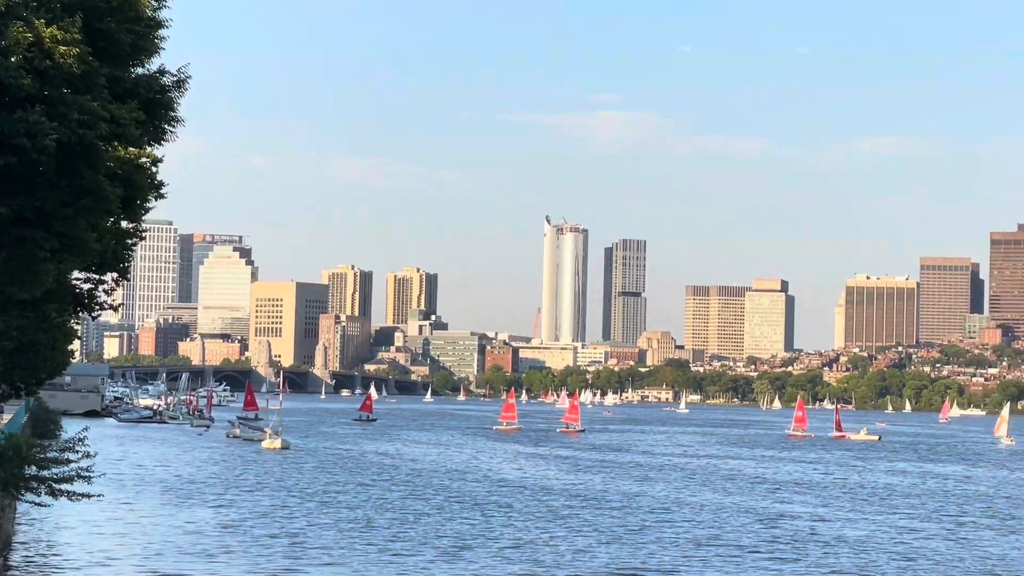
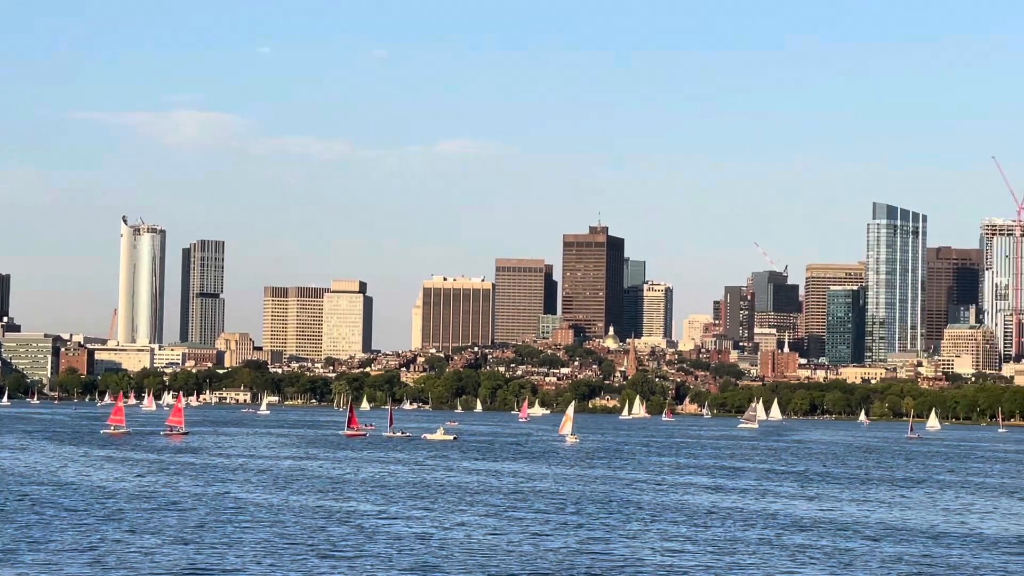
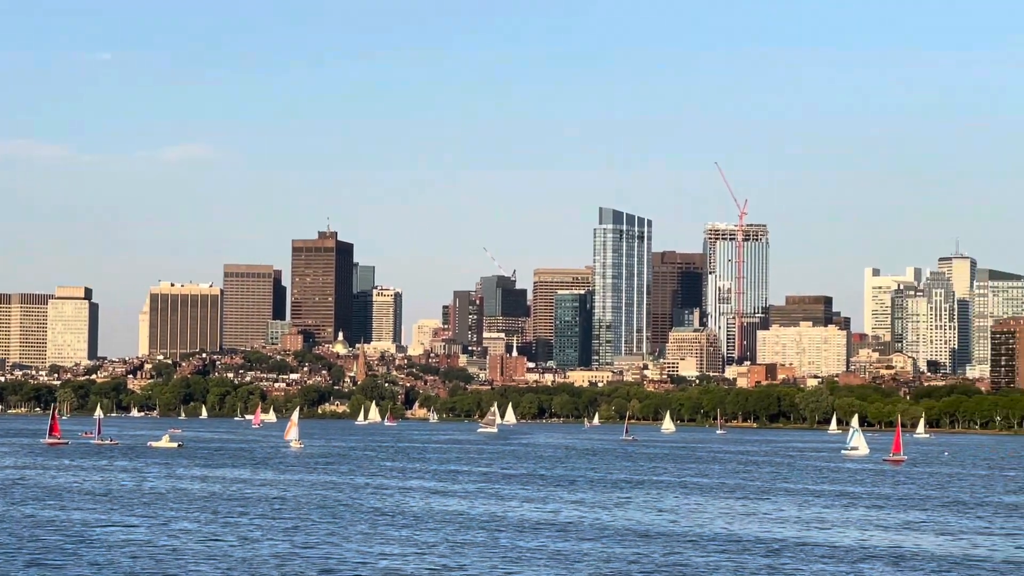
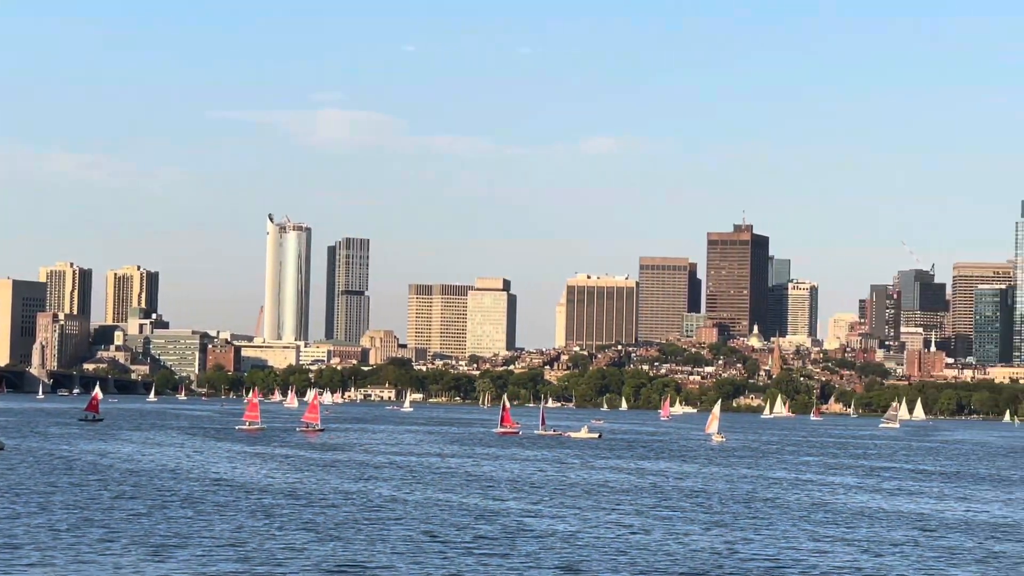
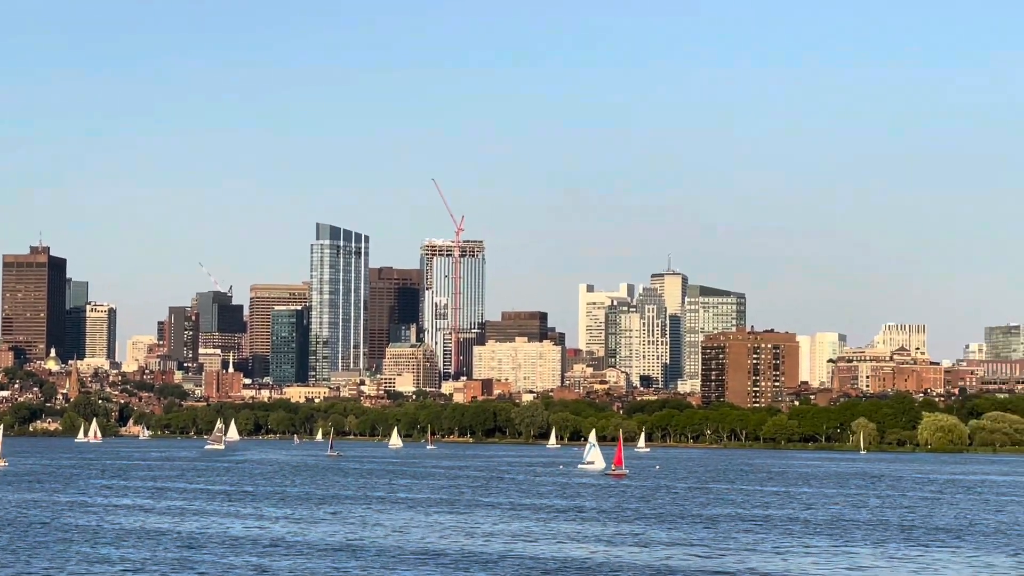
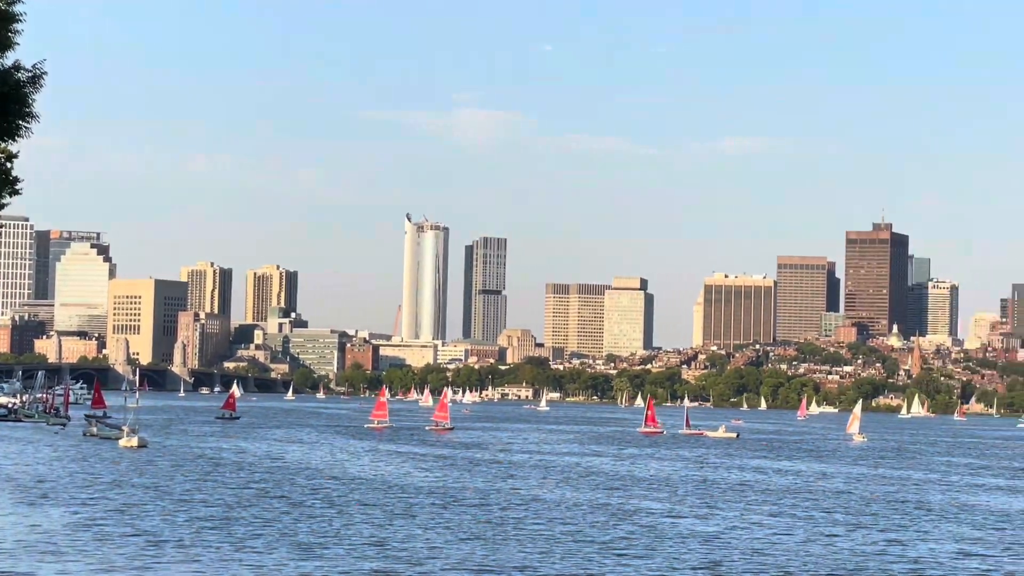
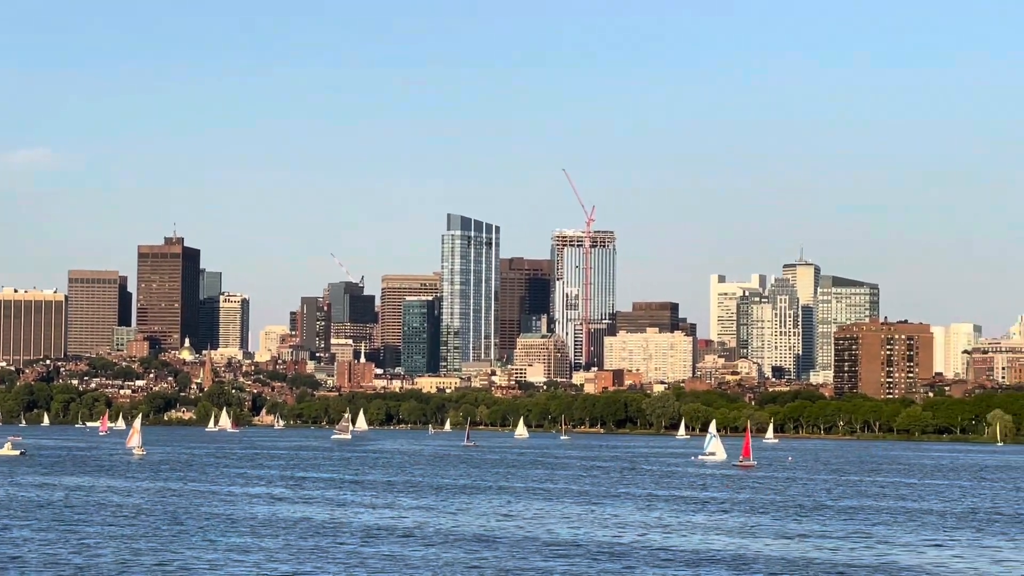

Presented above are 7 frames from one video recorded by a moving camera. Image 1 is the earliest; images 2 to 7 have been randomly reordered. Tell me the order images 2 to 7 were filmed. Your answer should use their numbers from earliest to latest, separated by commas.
6, 4, 2, 3, 7, 5
